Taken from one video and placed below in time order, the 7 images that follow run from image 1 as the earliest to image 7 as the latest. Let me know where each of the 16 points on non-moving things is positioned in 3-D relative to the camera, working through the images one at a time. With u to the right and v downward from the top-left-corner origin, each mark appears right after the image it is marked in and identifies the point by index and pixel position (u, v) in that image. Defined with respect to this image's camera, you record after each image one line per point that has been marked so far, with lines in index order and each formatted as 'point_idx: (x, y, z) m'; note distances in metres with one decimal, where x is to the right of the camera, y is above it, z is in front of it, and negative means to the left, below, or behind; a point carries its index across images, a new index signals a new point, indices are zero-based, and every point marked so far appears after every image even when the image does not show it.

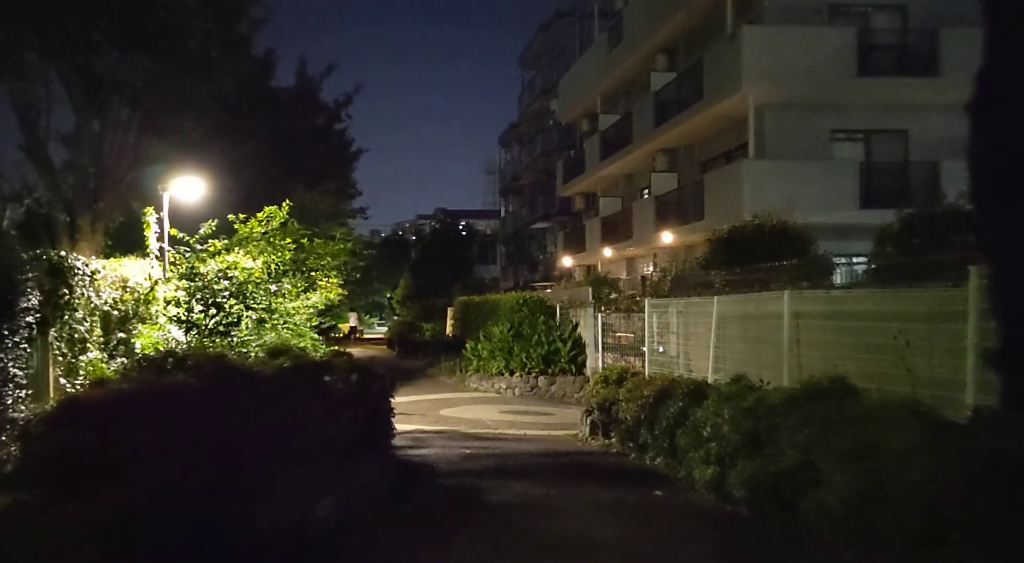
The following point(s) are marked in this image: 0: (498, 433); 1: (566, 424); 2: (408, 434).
0: (-0.2, -2.3, +14.0) m
1: (+0.9, -2.4, +15.3) m
2: (-1.6, -2.2, +13.1) m
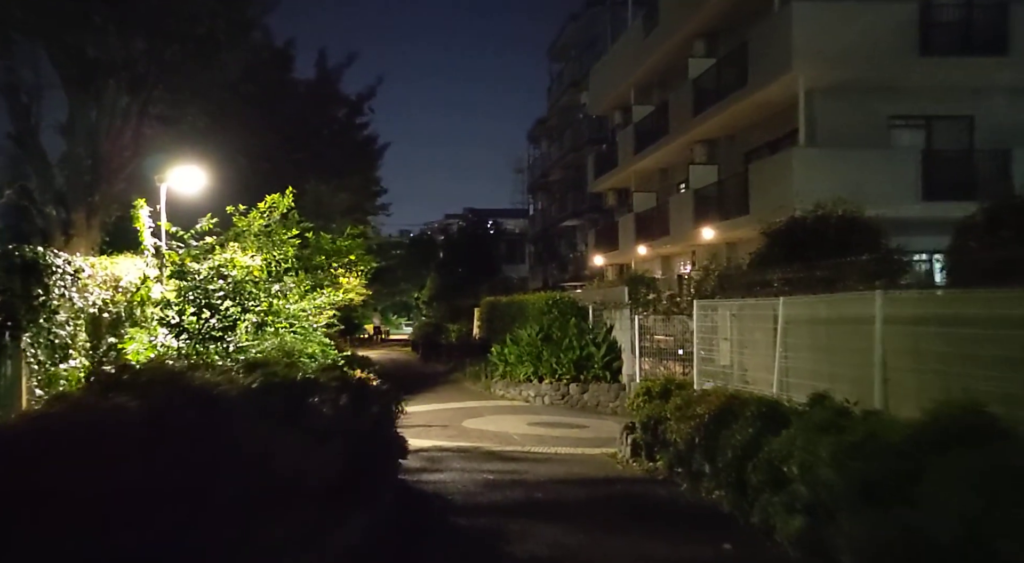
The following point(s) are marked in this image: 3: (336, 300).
0: (+0.2, -2.3, +12.5) m
1: (+1.4, -2.4, +13.8) m
2: (-1.2, -2.2, +11.6) m
3: (-3.0, -0.3, +15.2) m
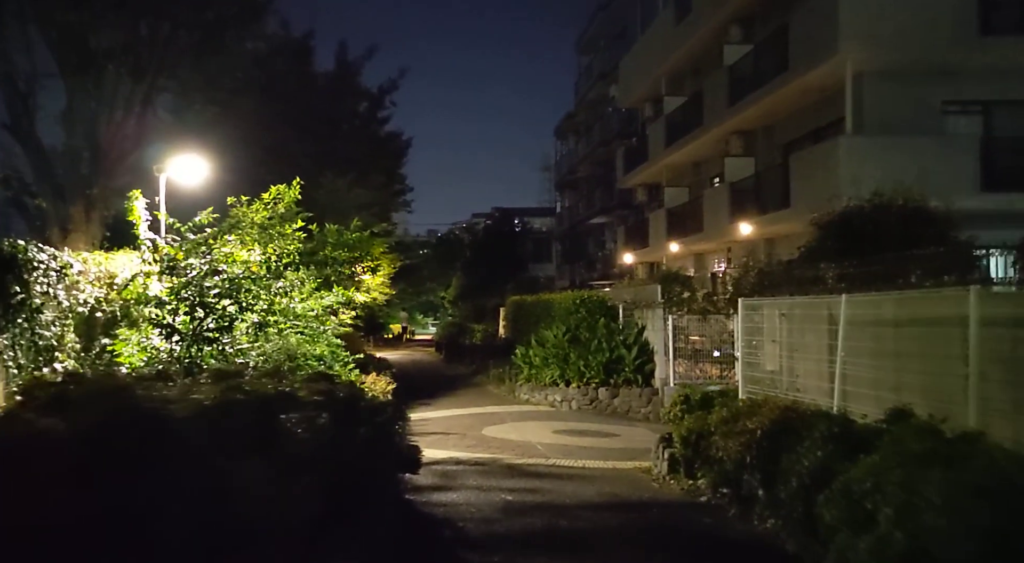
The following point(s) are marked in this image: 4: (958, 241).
0: (+0.5, -2.3, +11.3) m
1: (+1.7, -2.4, +12.6) m
2: (-0.9, -2.2, +10.5) m
3: (-2.6, -0.3, +14.2) m
4: (+5.6, +0.5, +11.4) m
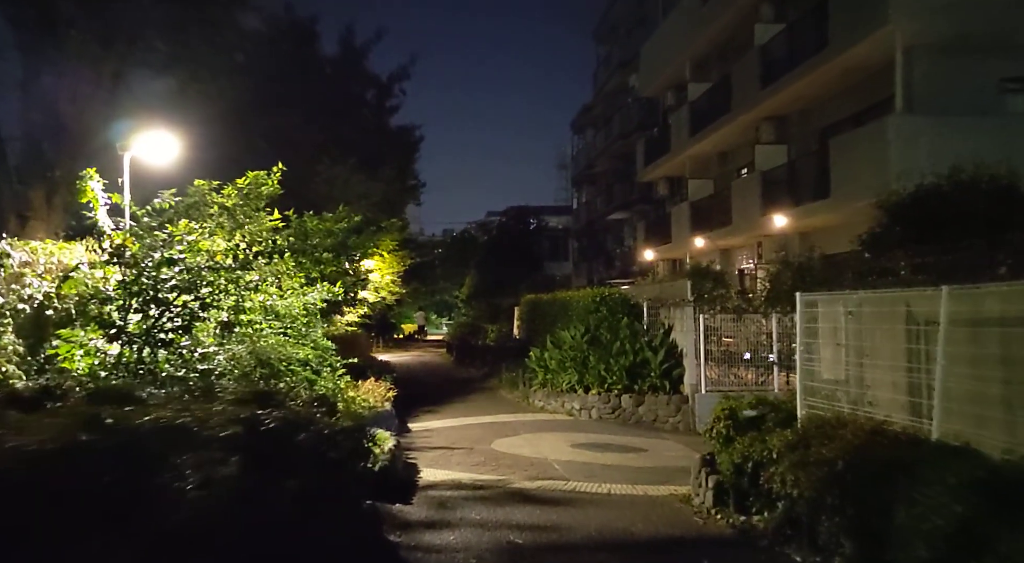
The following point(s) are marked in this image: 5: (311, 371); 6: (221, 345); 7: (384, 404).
0: (+0.6, -2.2, +9.7) m
1: (+1.8, -2.3, +10.9) m
2: (-0.8, -2.1, +8.9) m
3: (-2.5, -0.2, +12.5) m
4: (+5.7, +0.6, +9.6) m
5: (-2.5, -1.1, +11.2) m
6: (-3.0, -0.6, +9.3) m
7: (-2.0, -2.0, +14.3) m
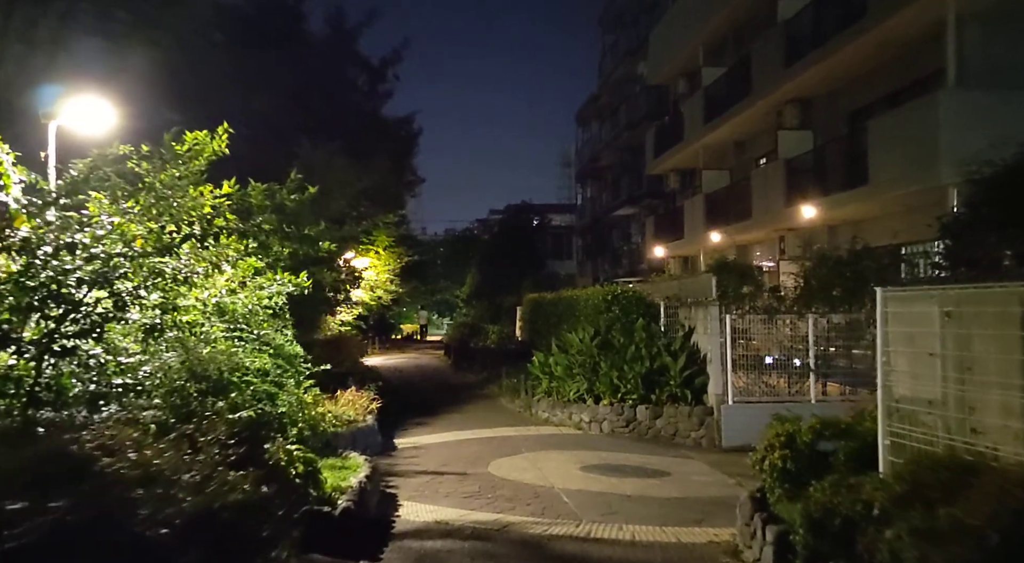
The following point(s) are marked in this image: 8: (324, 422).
0: (+0.6, -2.1, +7.8) m
1: (+1.8, -2.2, +9.0) m
2: (-0.8, -2.0, +7.0) m
3: (-2.4, -0.1, +10.7) m
4: (+5.7, +0.7, +7.7) m
5: (-2.5, -1.0, +9.3) m
6: (-3.0, -0.6, +7.4) m
7: (-2.0, -1.9, +12.4) m
8: (-2.2, -1.6, +10.5) m
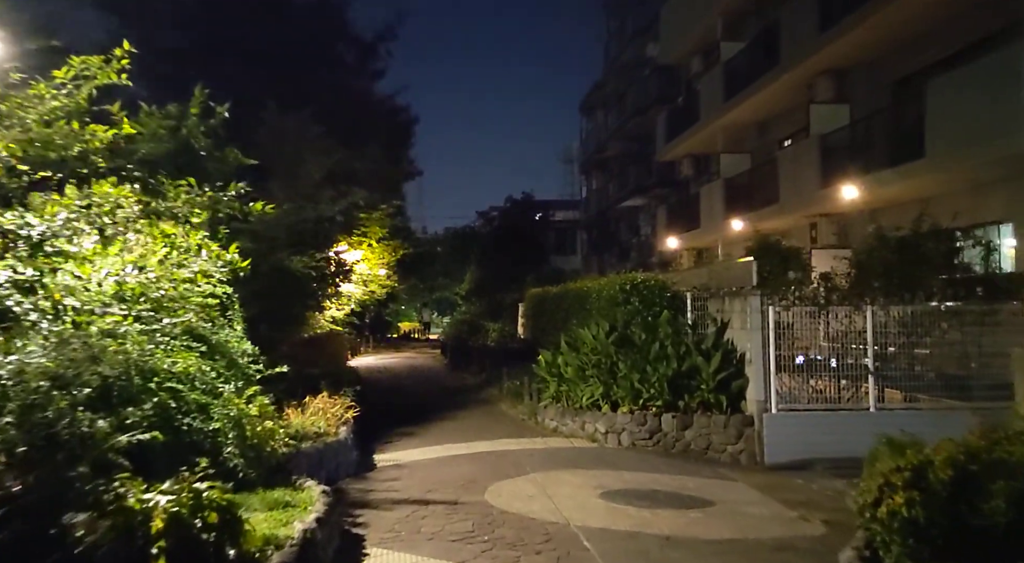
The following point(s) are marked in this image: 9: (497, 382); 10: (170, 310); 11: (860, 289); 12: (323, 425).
0: (+0.6, -2.0, +5.6) m
1: (+1.9, -2.1, +6.9) m
2: (-0.8, -1.8, +4.8) m
3: (-2.4, +0.1, +8.5) m
4: (+5.8, +0.8, +5.6) m
5: (-2.4, -0.9, +7.1) m
6: (-3.0, -0.4, +5.2) m
7: (-2.0, -1.7, +10.2) m
8: (-2.1, -1.4, +8.3) m
9: (-0.3, -2.1, +19.4) m
10: (-2.6, -0.2, +7.3) m
11: (+4.6, -0.1, +12.0) m
12: (-2.1, -1.6, +10.2) m
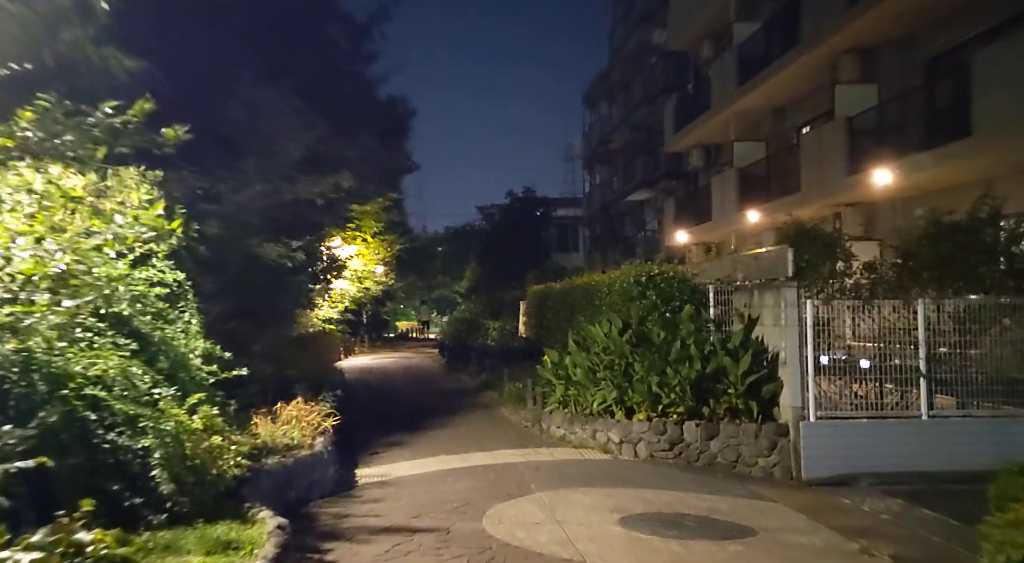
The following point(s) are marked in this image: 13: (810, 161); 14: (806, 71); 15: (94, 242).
0: (+0.7, -1.8, +4.2) m
1: (+1.9, -1.9, +5.4) m
2: (-0.7, -1.7, +3.4) m
3: (-2.4, +0.2, +7.1) m
4: (+5.8, +0.9, +4.1) m
5: (-2.4, -0.7, +5.7) m
6: (-3.0, -0.3, +3.8) m
7: (-1.9, -1.6, +8.8) m
8: (-2.1, -1.3, +6.9) m
9: (-0.3, -2.0, +17.9) m
10: (-2.6, -0.1, +5.9) m
11: (+4.6, 0.0, +10.6) m
12: (-2.1, -1.5, +8.8) m
13: (+6.1, +2.5, +18.7) m
14: (+6.4, +4.6, +19.7) m
15: (-2.5, +0.1, +5.6) m
